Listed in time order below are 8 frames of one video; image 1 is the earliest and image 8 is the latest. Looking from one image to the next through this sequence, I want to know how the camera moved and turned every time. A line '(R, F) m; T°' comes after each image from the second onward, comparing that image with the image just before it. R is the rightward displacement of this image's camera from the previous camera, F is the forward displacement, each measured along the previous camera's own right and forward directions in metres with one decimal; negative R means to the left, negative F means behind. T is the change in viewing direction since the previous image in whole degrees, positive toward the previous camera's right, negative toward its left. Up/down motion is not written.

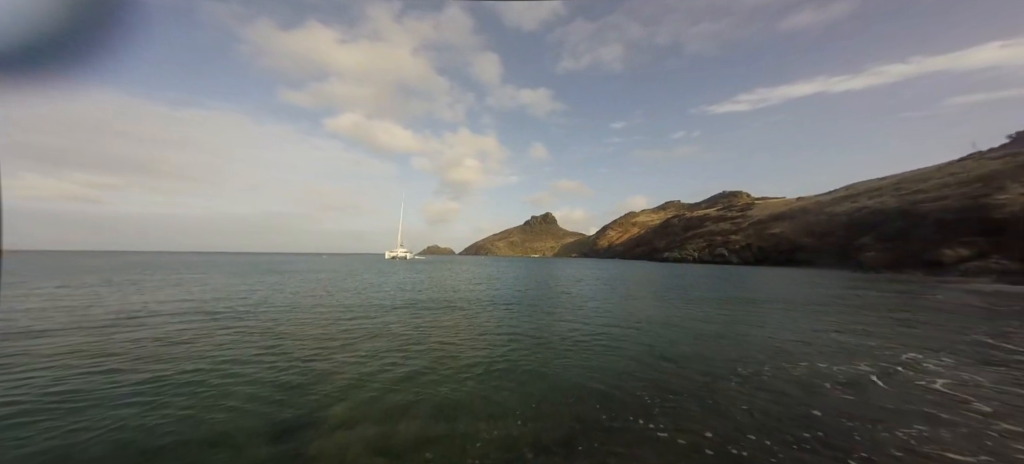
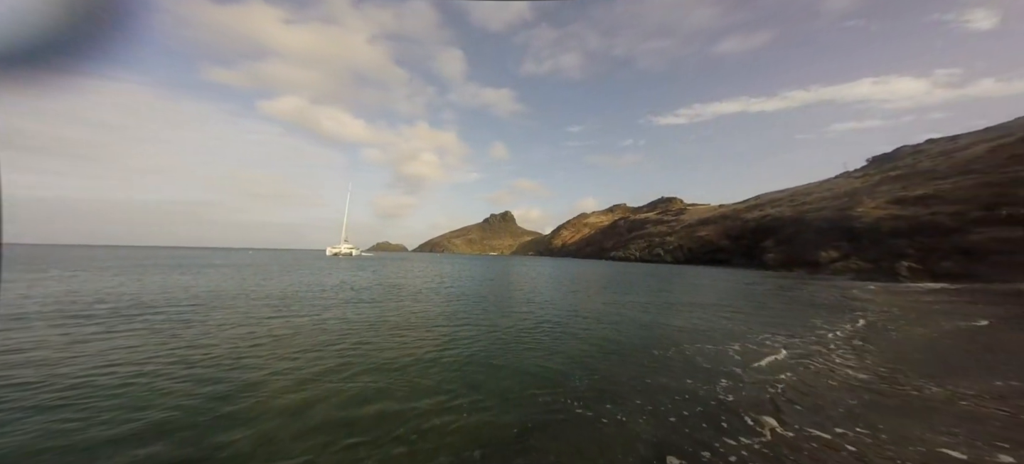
(+1.8, -2.6) m; +7°
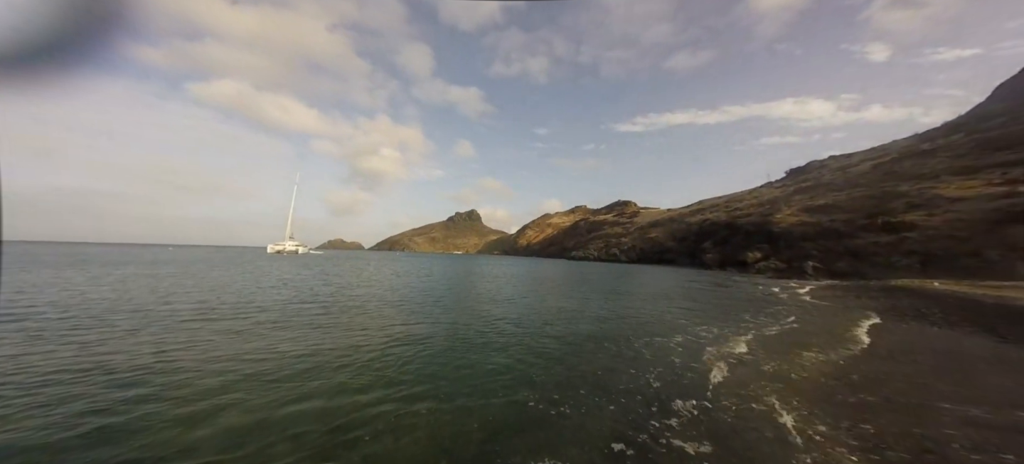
(+1.7, -1.5) m; +5°
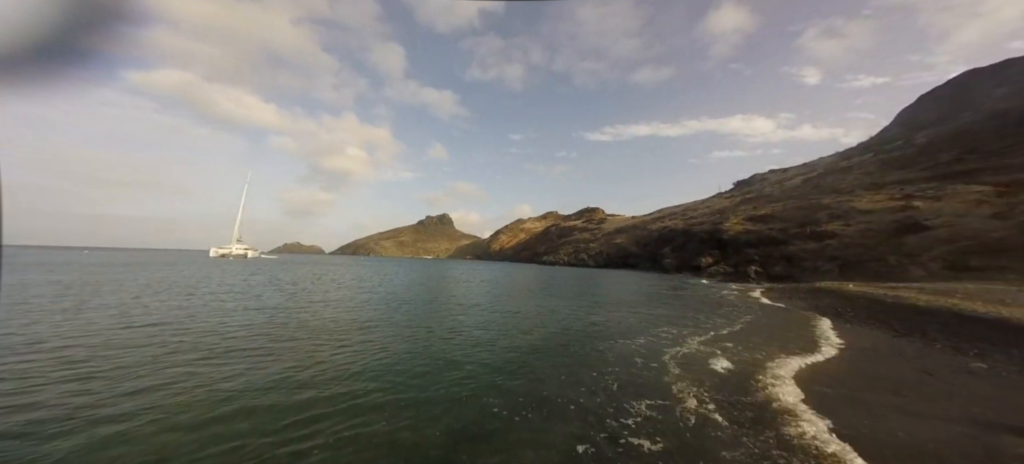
(+1.0, -1.2) m; +4°
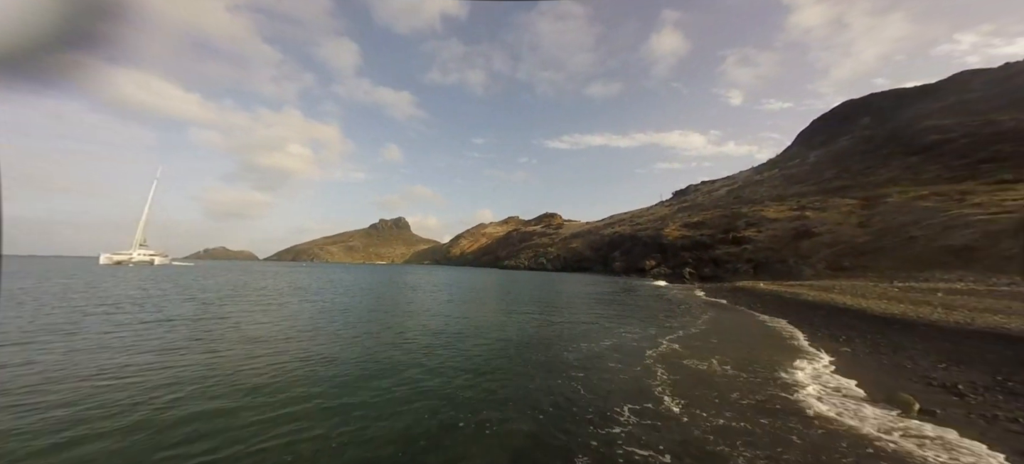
(+1.3, -1.5) m; +6°
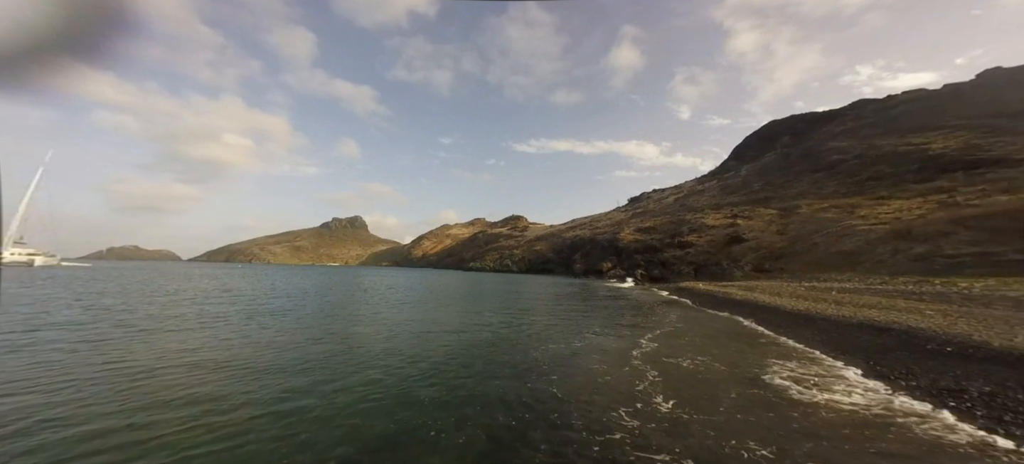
(+1.0, -1.2) m; +5°
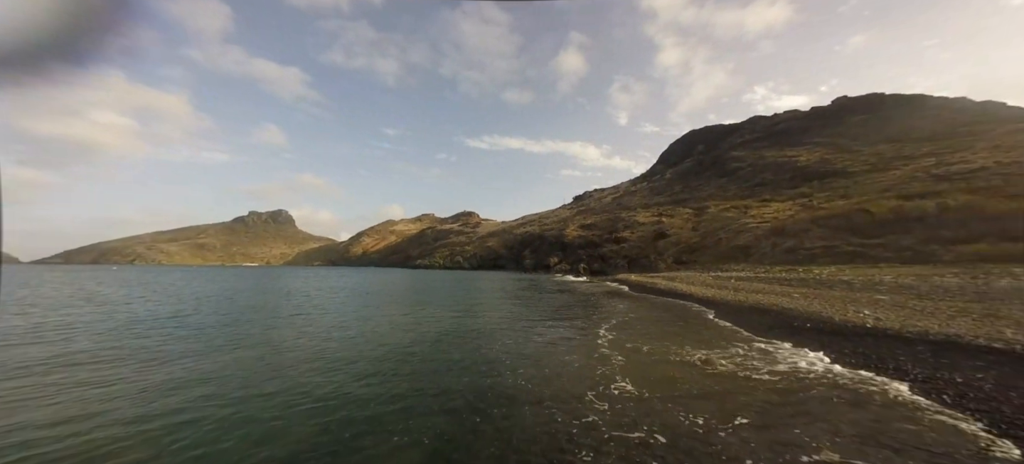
(+0.9, -1.4) m; +7°
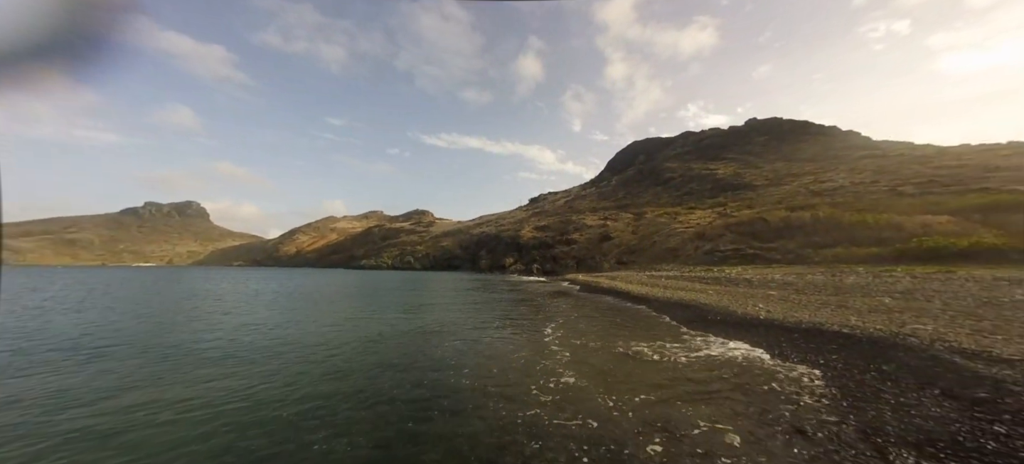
(+0.9, -1.0) m; +7°
